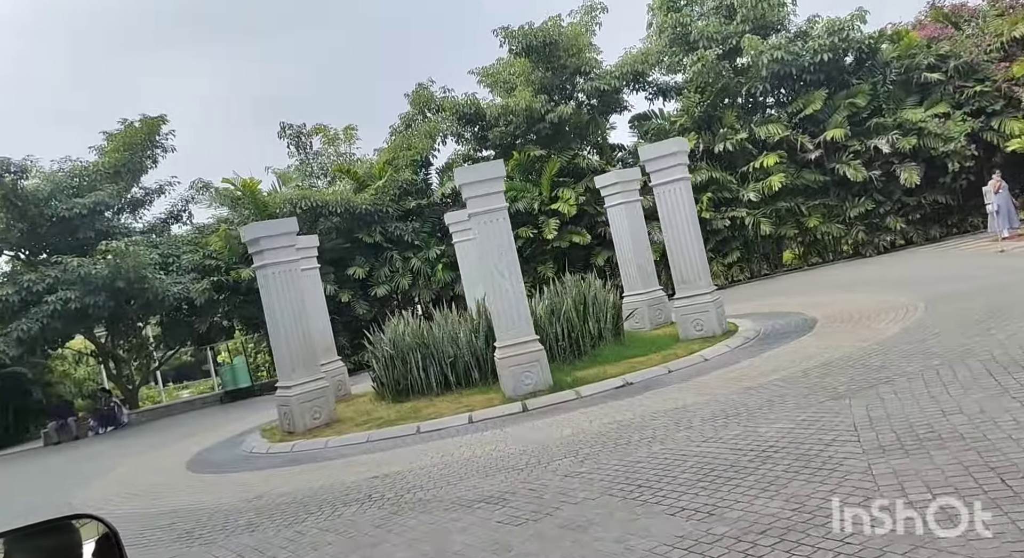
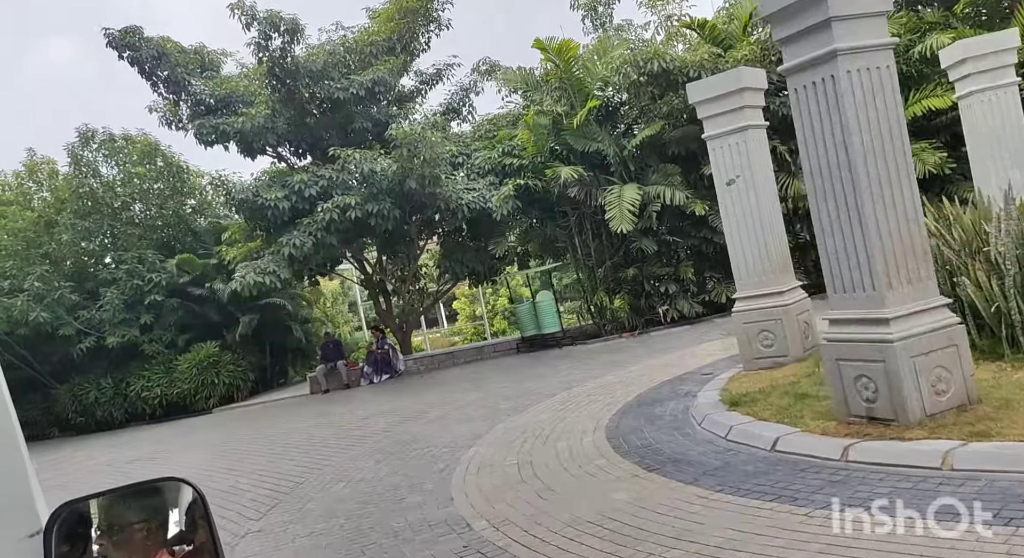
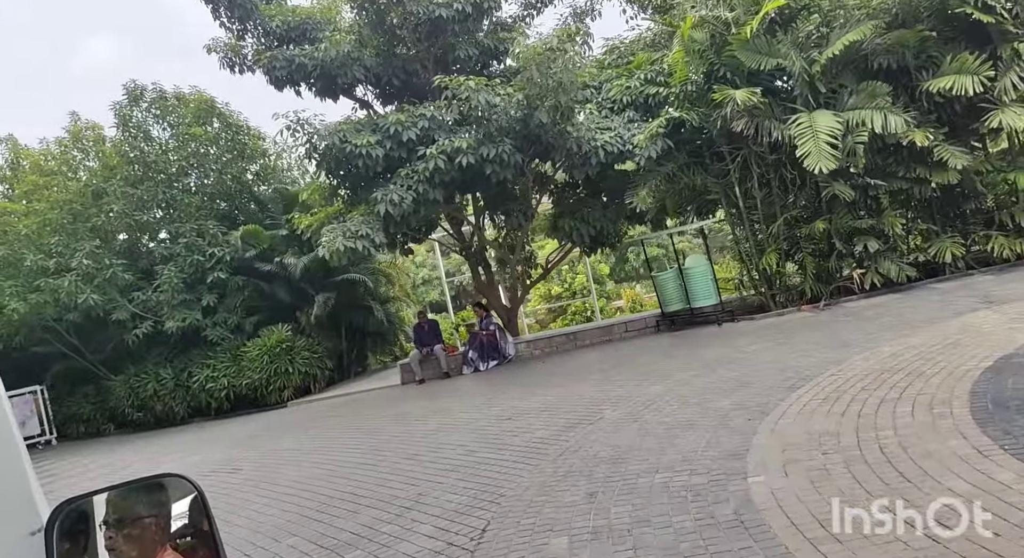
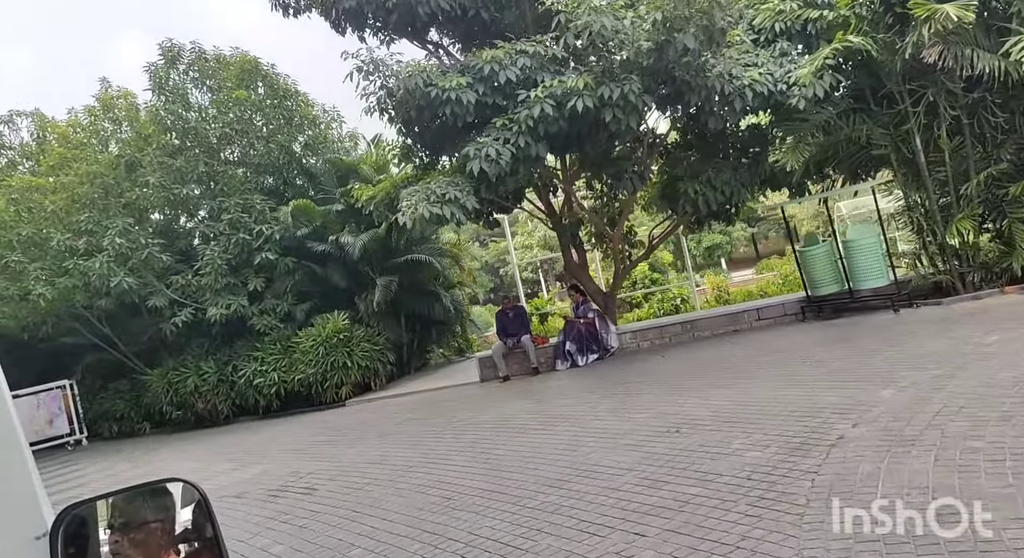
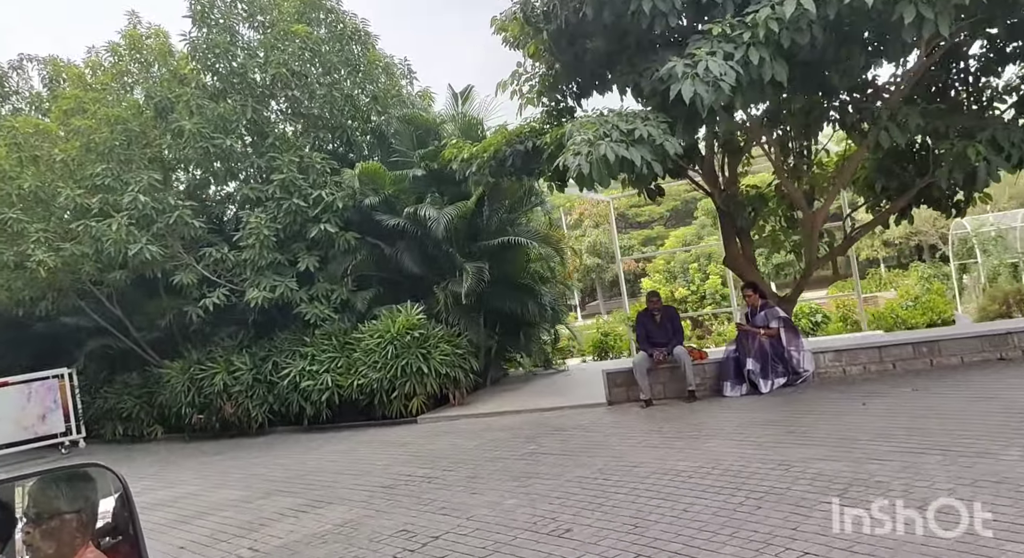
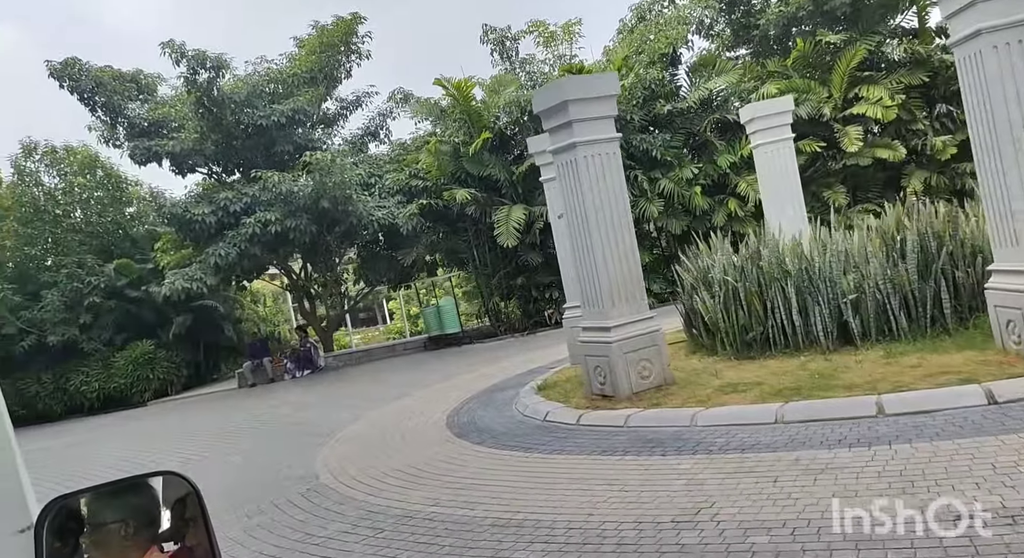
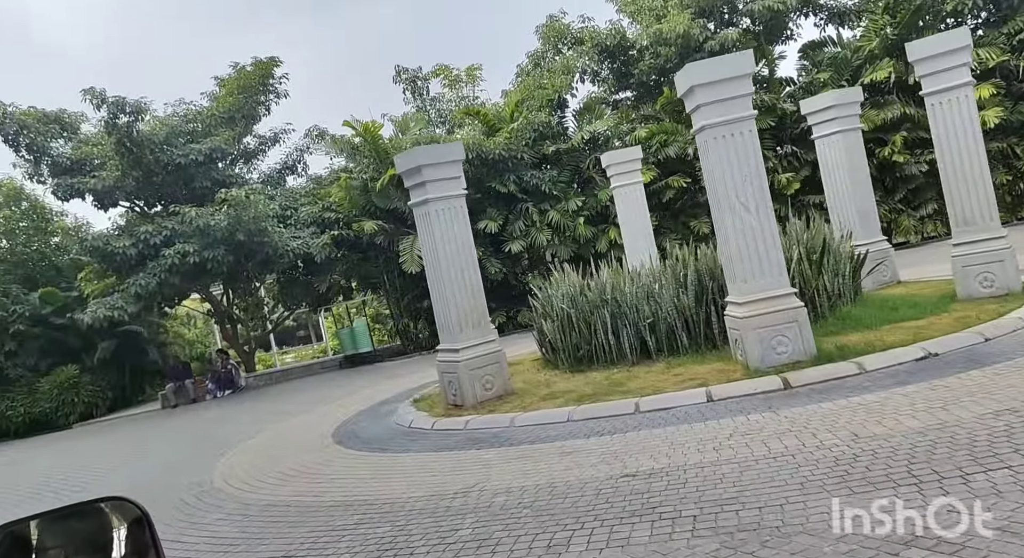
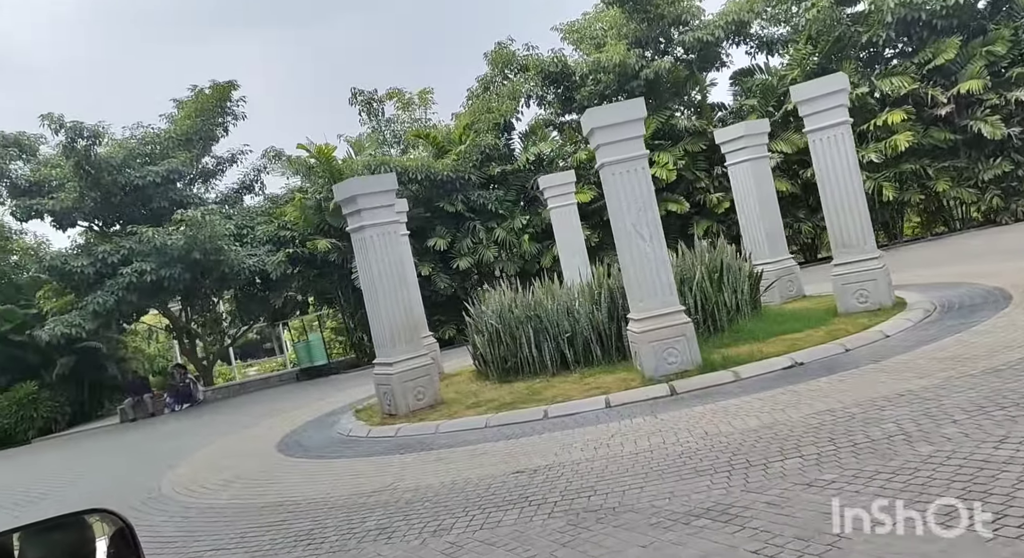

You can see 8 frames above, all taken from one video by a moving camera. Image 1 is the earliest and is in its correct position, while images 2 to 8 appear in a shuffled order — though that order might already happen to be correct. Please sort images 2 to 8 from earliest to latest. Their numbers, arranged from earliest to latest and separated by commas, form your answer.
8, 7, 6, 2, 3, 4, 5
